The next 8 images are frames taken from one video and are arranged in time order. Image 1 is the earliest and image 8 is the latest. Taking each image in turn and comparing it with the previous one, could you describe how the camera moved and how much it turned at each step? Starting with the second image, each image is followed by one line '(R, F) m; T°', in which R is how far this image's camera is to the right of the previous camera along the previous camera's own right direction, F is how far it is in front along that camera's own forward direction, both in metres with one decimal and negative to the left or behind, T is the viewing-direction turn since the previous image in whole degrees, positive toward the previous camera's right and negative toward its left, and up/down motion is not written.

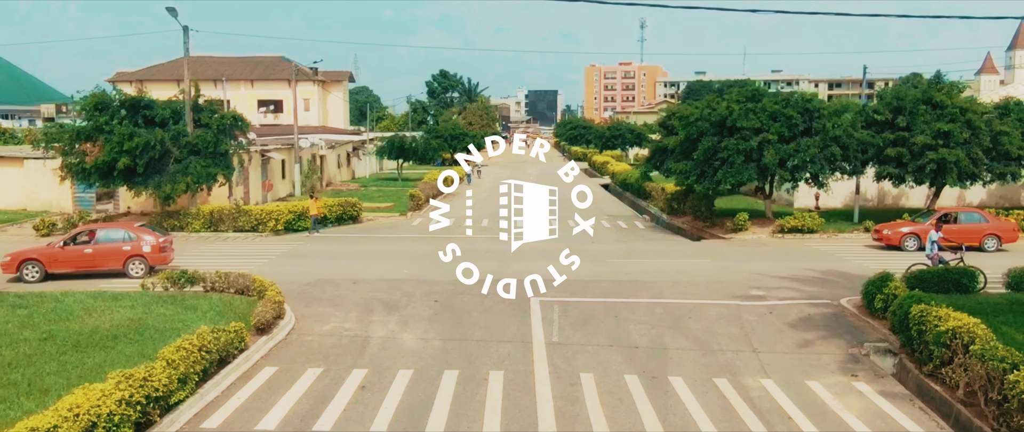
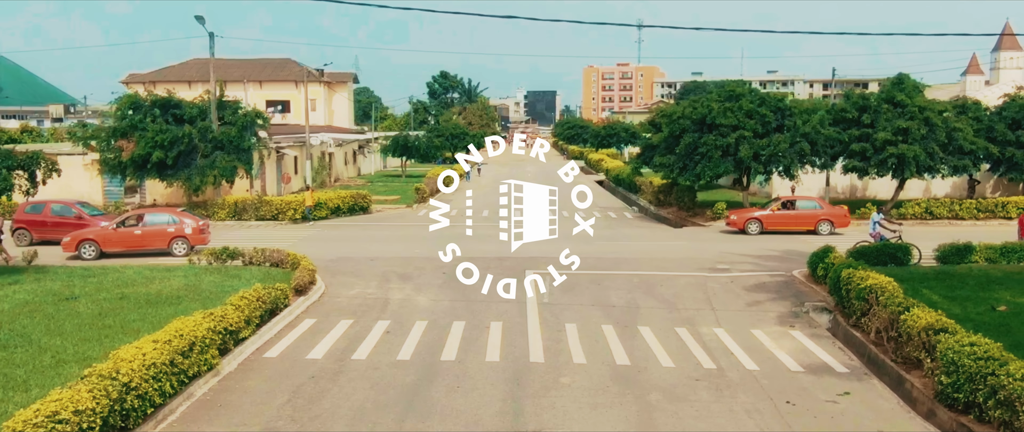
(0.0, -2.9) m; 0°
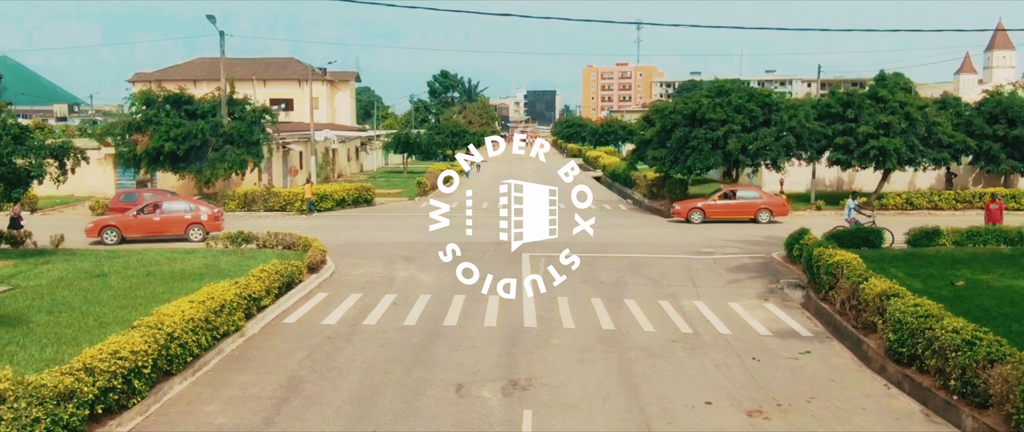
(+0.1, -1.4) m; 0°
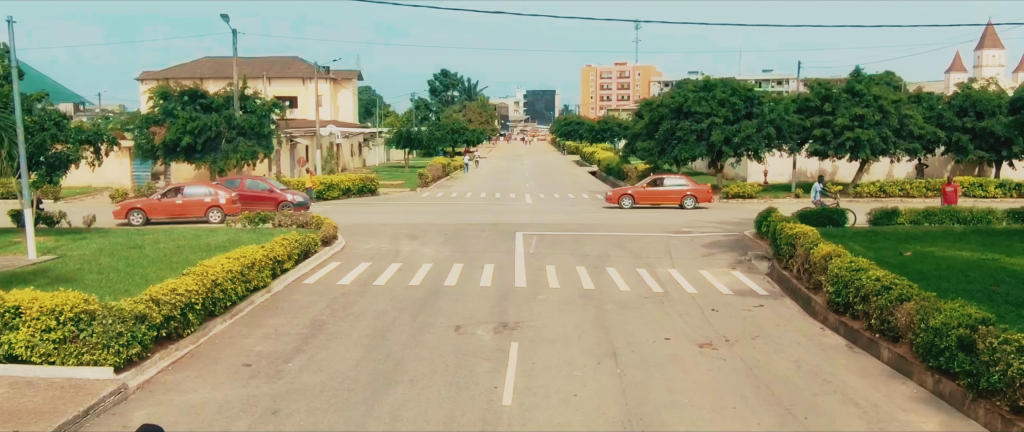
(+0.1, -2.1) m; 0°
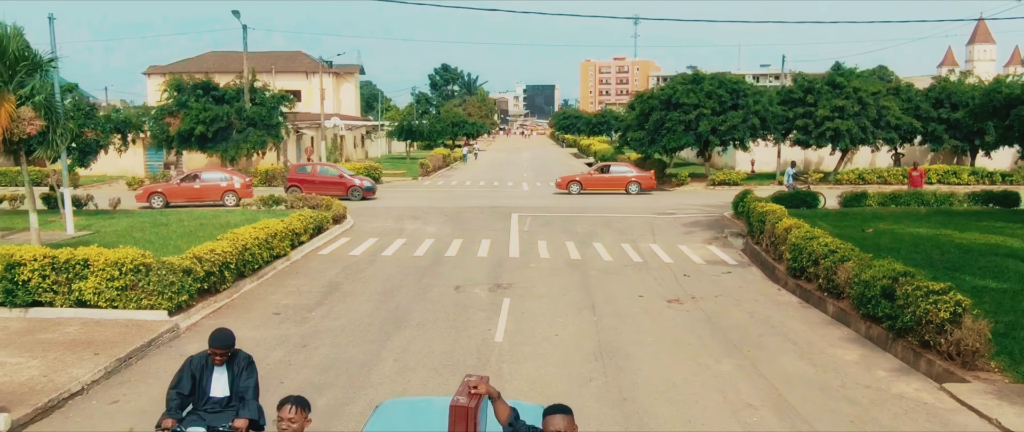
(+0.1, -1.9) m; 0°
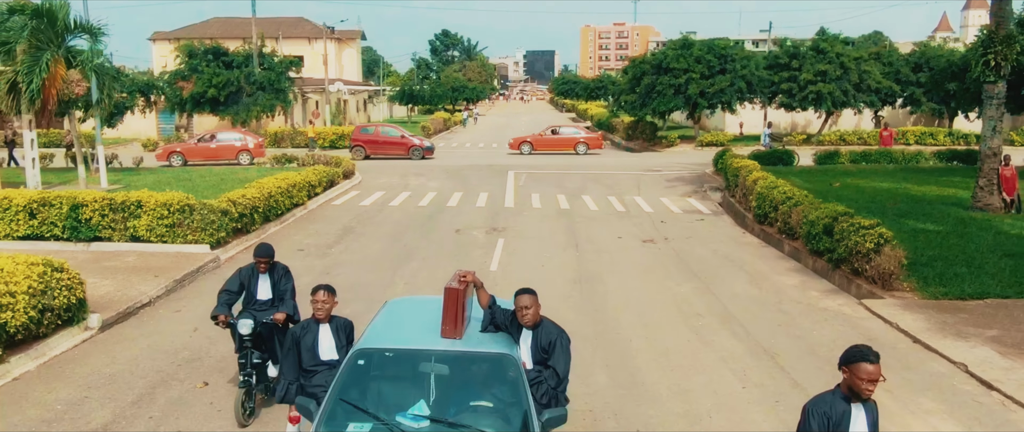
(+0.1, -2.0) m; 0°
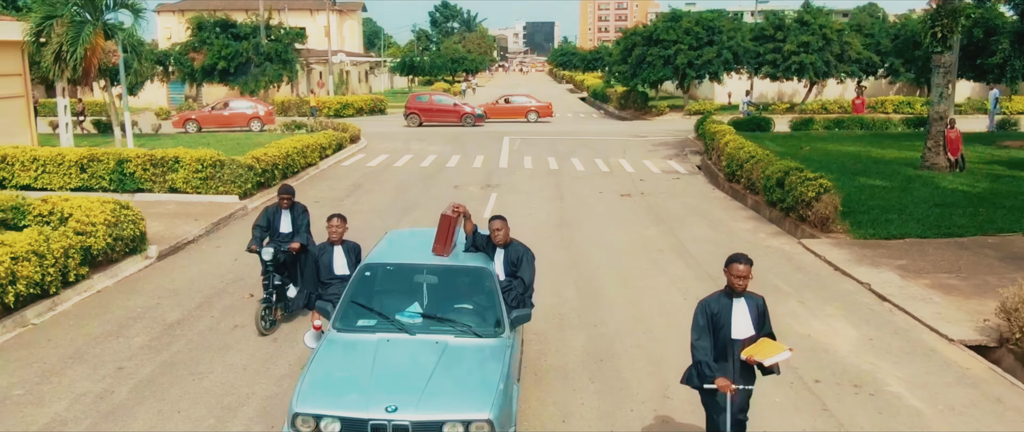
(+0.2, -2.0) m; 0°
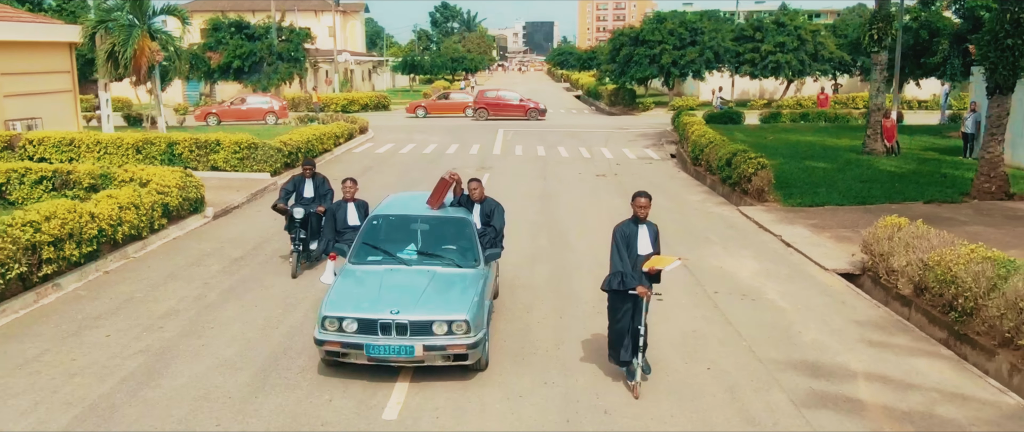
(+0.2, -2.9) m; 0°
